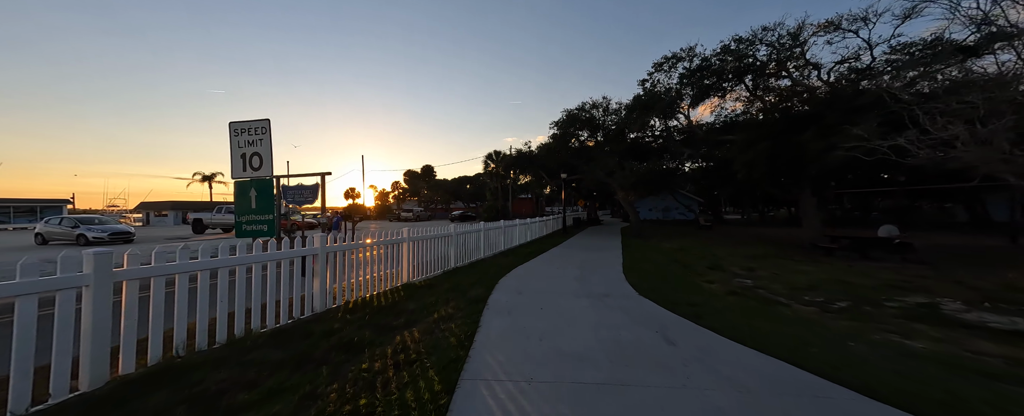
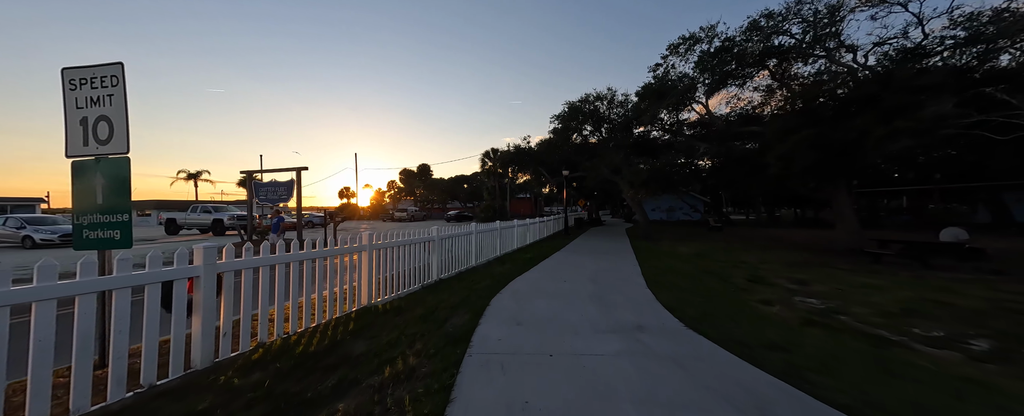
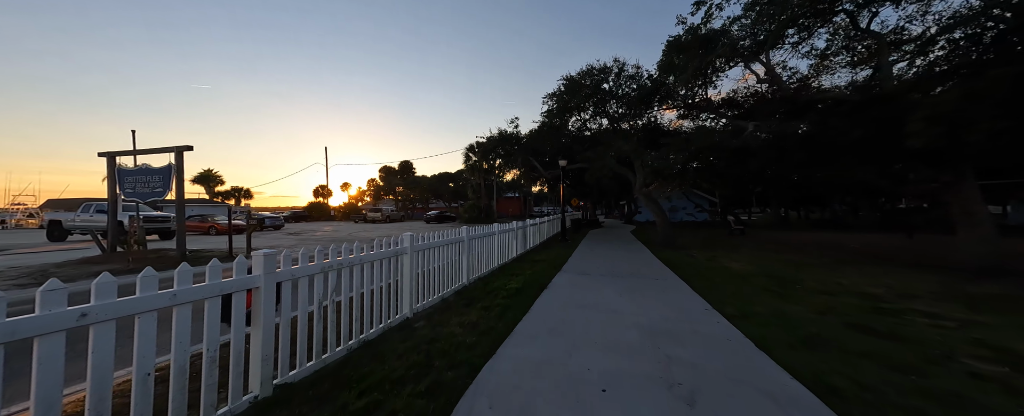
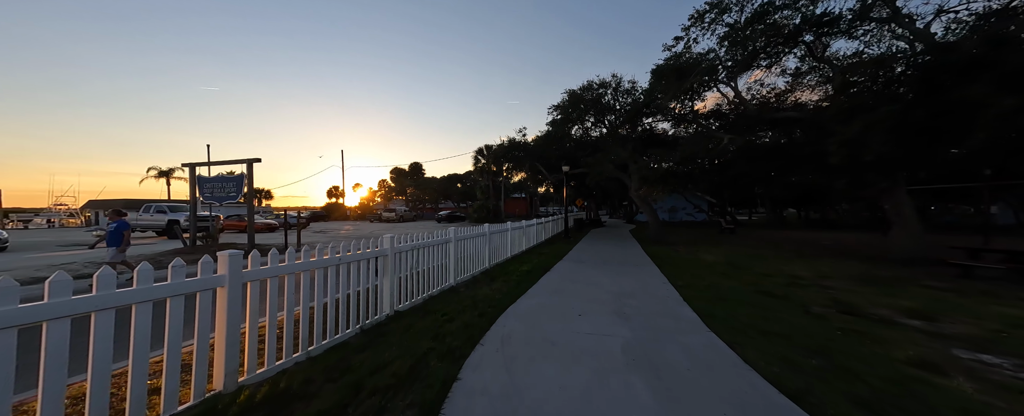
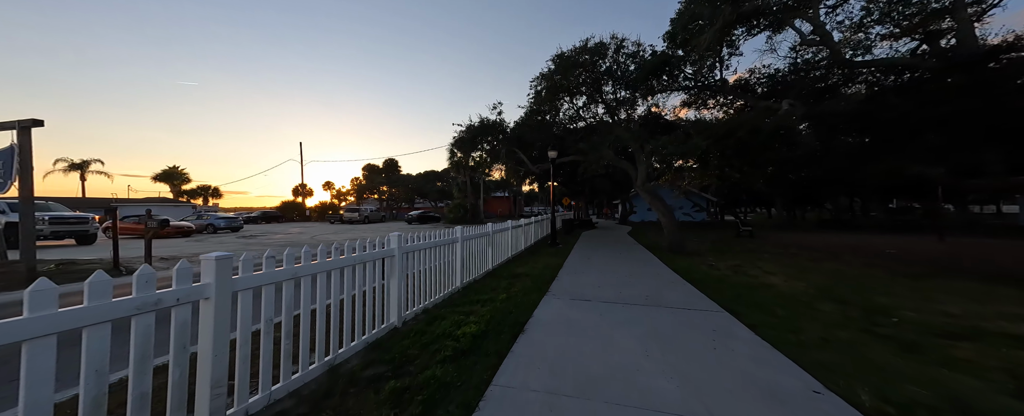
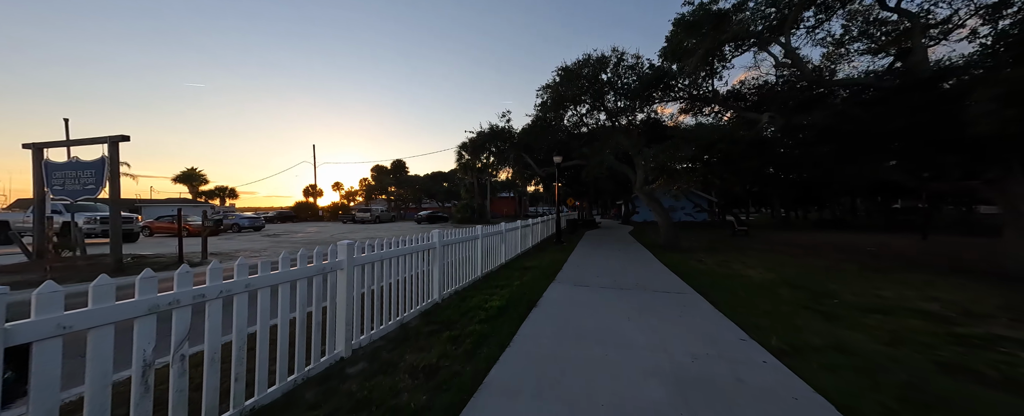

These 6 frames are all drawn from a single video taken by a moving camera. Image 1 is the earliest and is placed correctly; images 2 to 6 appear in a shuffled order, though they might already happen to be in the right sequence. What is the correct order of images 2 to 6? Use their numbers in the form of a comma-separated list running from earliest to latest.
2, 4, 3, 6, 5
